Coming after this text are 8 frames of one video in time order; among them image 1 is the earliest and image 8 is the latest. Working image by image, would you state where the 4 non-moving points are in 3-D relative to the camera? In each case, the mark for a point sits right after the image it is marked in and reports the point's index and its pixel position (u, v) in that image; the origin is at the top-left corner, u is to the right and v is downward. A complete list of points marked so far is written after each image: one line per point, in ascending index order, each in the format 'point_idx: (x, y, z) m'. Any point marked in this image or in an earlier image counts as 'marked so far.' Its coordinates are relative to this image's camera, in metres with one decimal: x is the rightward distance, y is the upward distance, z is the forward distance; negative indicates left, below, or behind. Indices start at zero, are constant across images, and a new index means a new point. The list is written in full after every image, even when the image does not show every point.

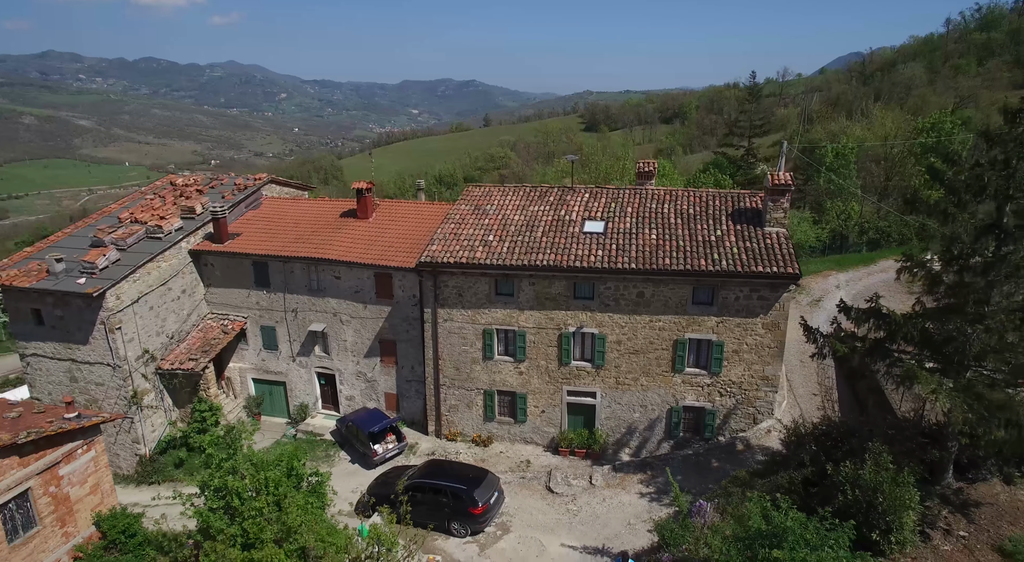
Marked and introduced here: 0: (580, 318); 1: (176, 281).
0: (+1.8, -1.0, +16.9) m
1: (-10.5, 0.0, +20.1) m
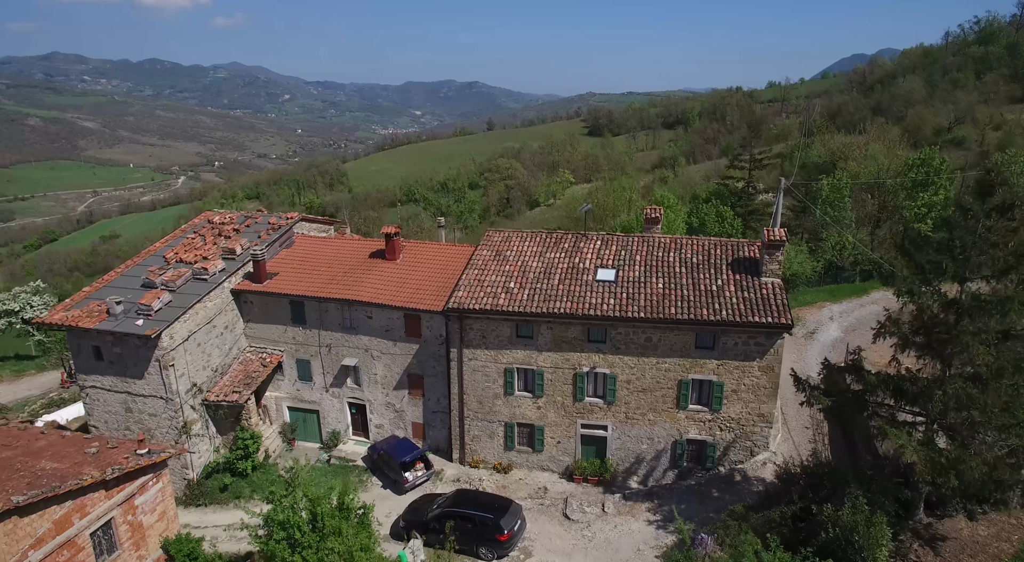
0: (+2.4, -2.3, +18.6) m
1: (-9.9, -1.3, +21.8) m
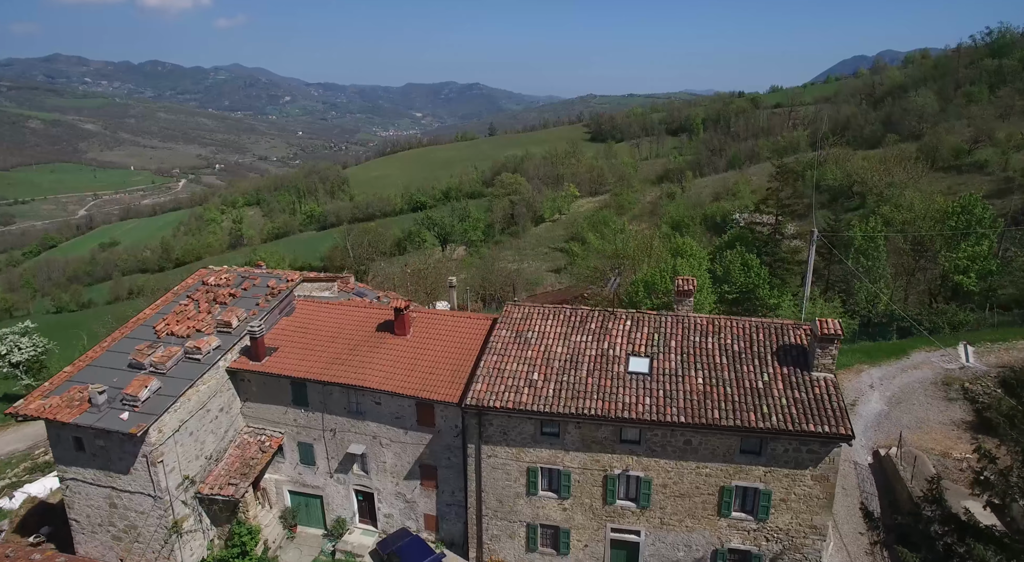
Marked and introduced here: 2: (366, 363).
0: (+3.0, -4.7, +16.9) m
1: (-9.3, -3.7, +20.1) m
2: (-4.5, -2.5, +19.7) m
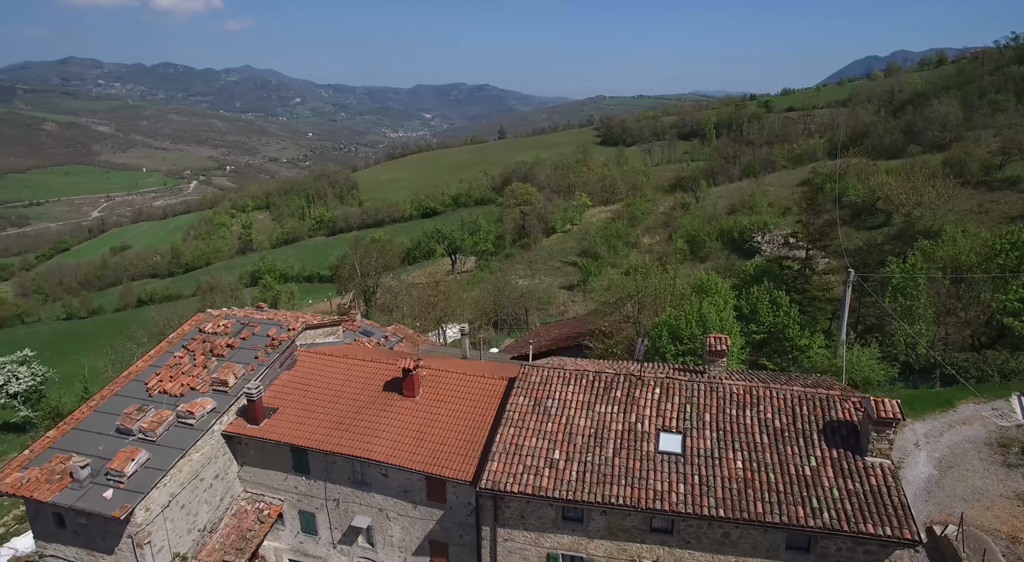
0: (+3.5, -6.4, +15.2) m
1: (-8.8, -5.4, +18.6) m
2: (-4.0, -4.2, +18.2) m
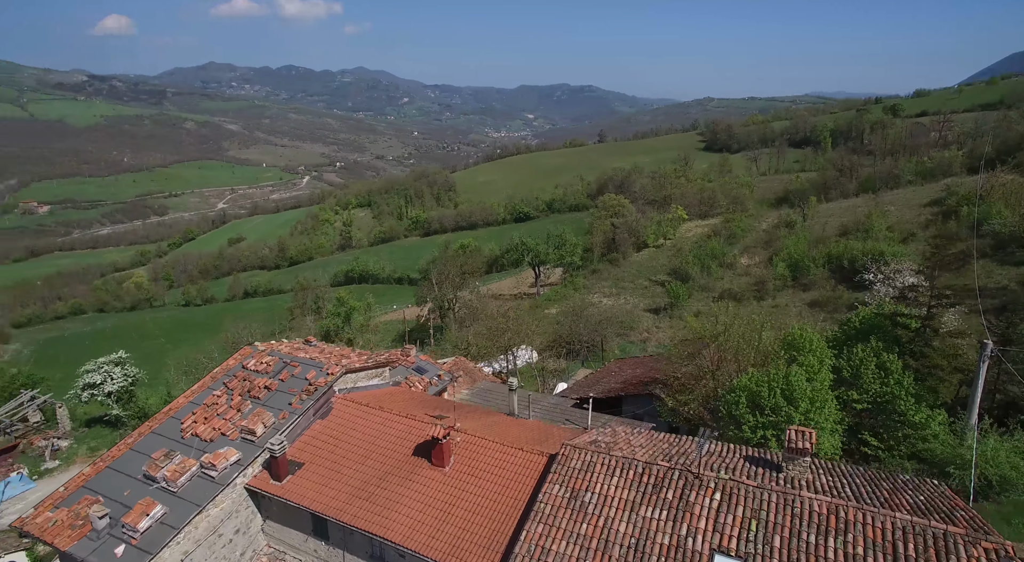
0: (+3.7, -8.3, +12.6) m
1: (-7.8, -6.7, +17.7) m
2: (-3.1, -5.7, +16.6) m
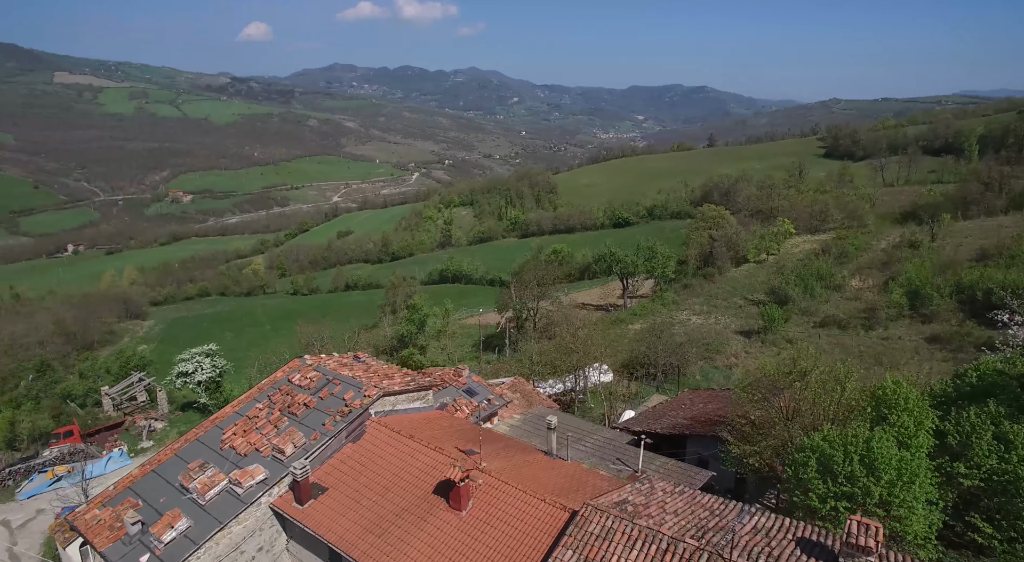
0: (+3.3, -9.4, +10.9) m
1: (-7.2, -7.3, +17.8) m
2: (-2.7, -6.5, +15.9) m
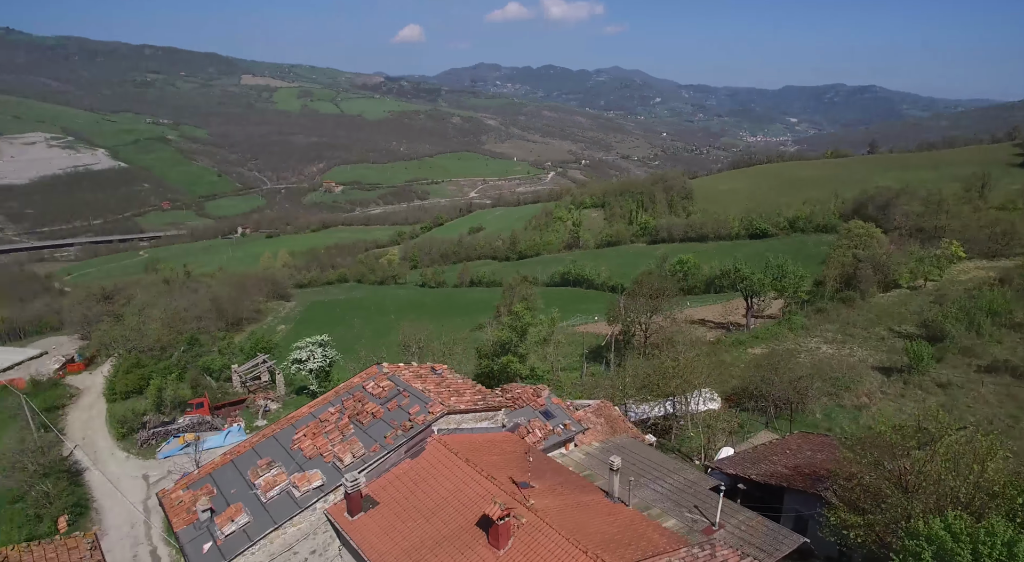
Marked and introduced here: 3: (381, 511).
0: (+2.8, -10.4, +9.4) m
1: (-5.9, -7.5, +18.2) m
2: (-1.8, -7.1, +15.5) m
3: (-3.6, -6.4, +17.9) m
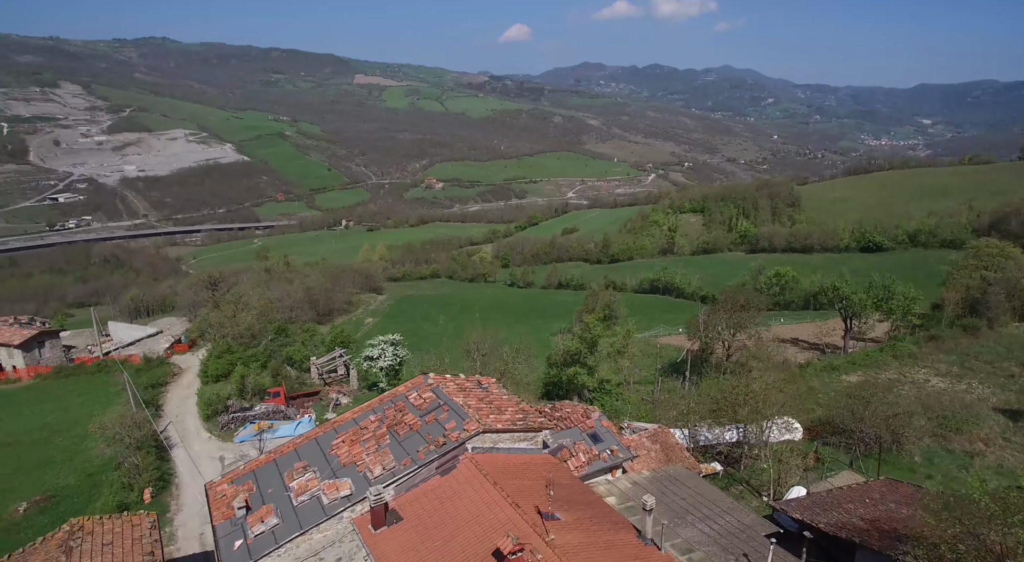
0: (+2.0, -11.1, +8.3) m
1: (-5.2, -7.8, +18.3) m
2: (-1.5, -7.5, +15.0) m
3: (-3.0, -6.8, +17.7) m
